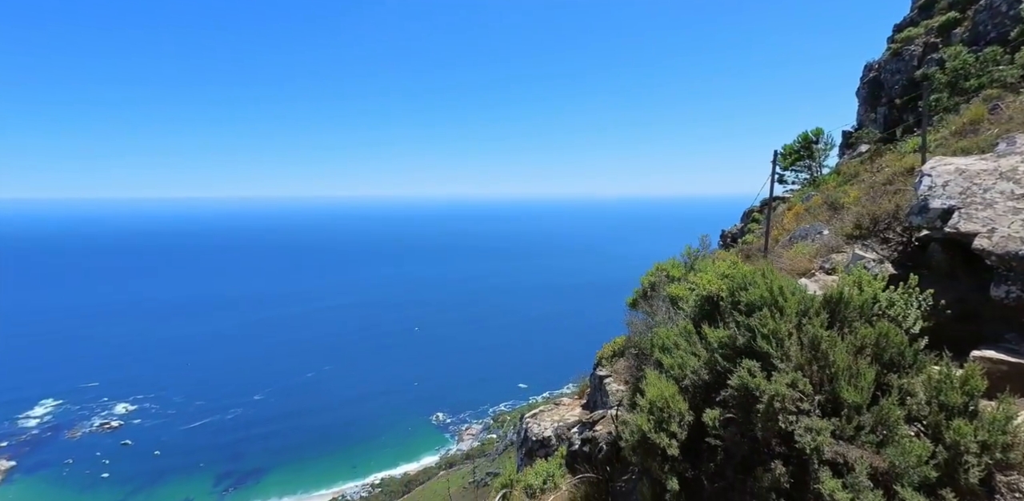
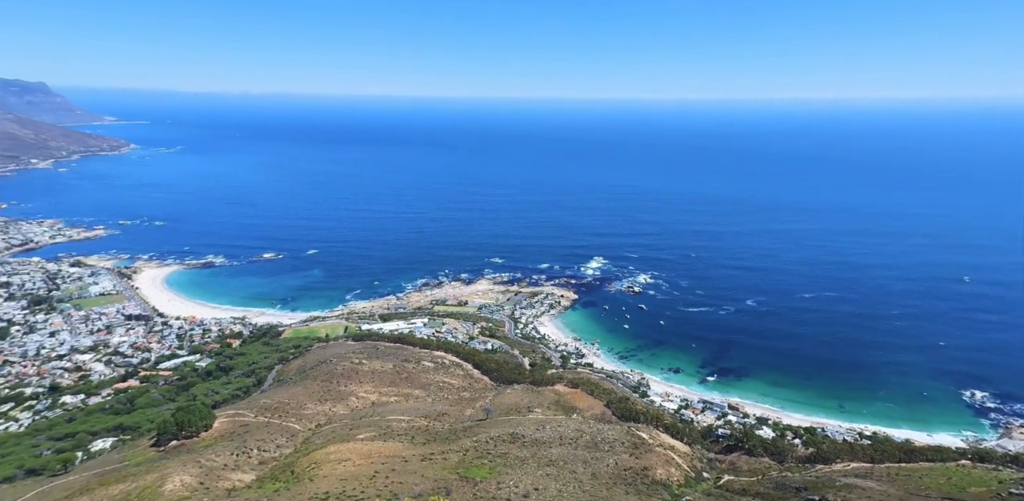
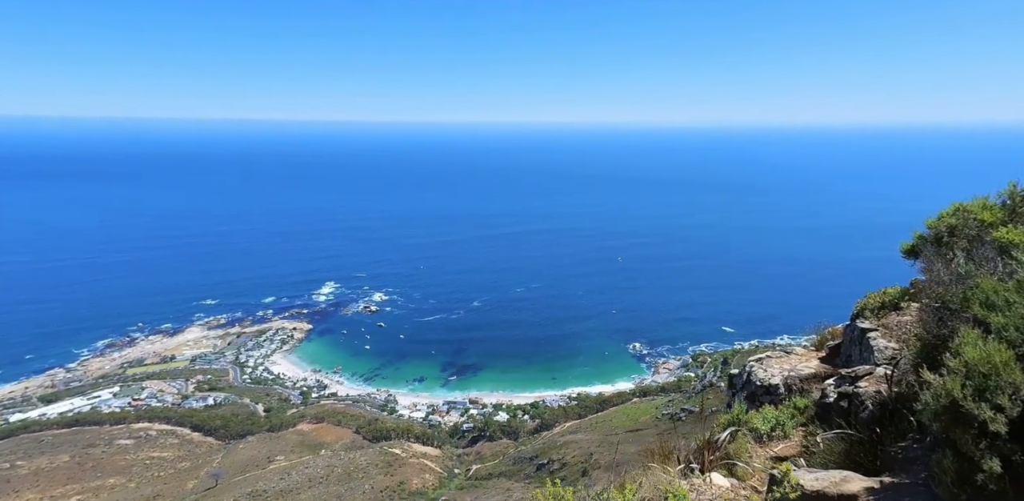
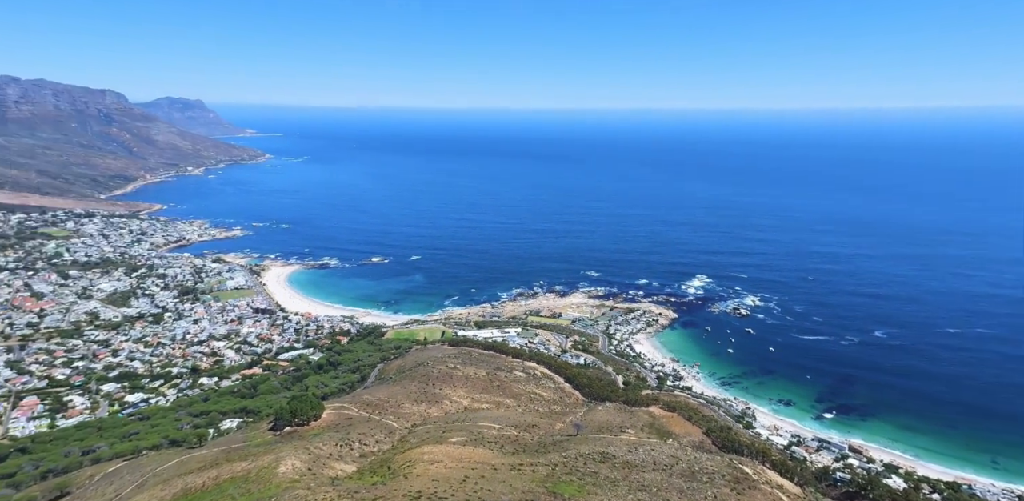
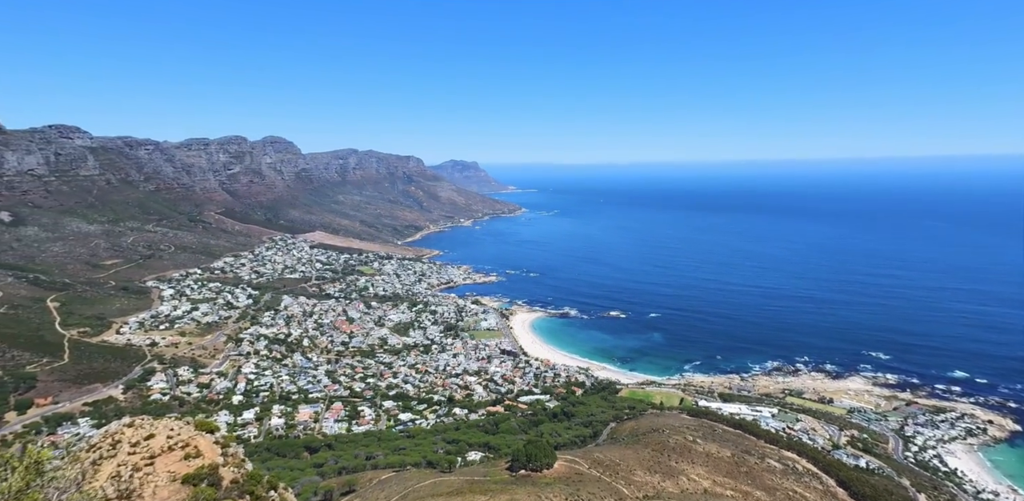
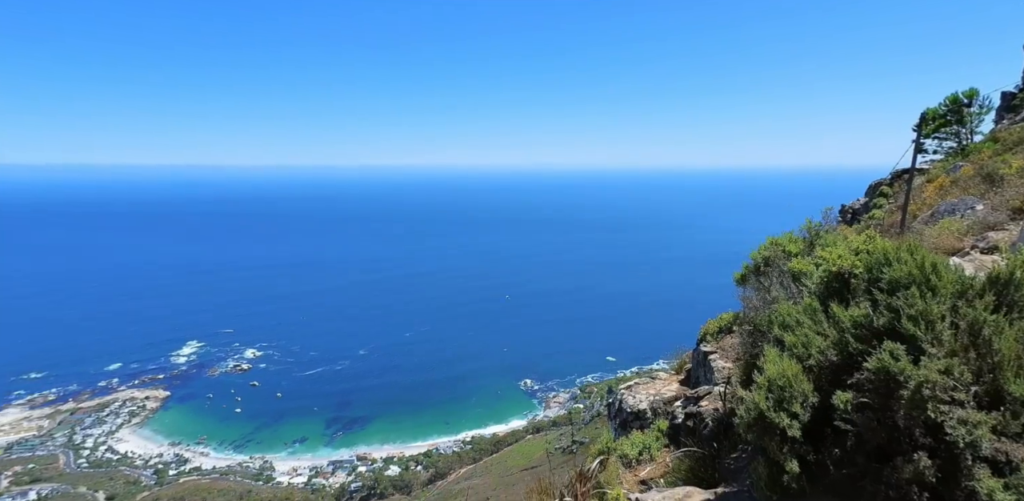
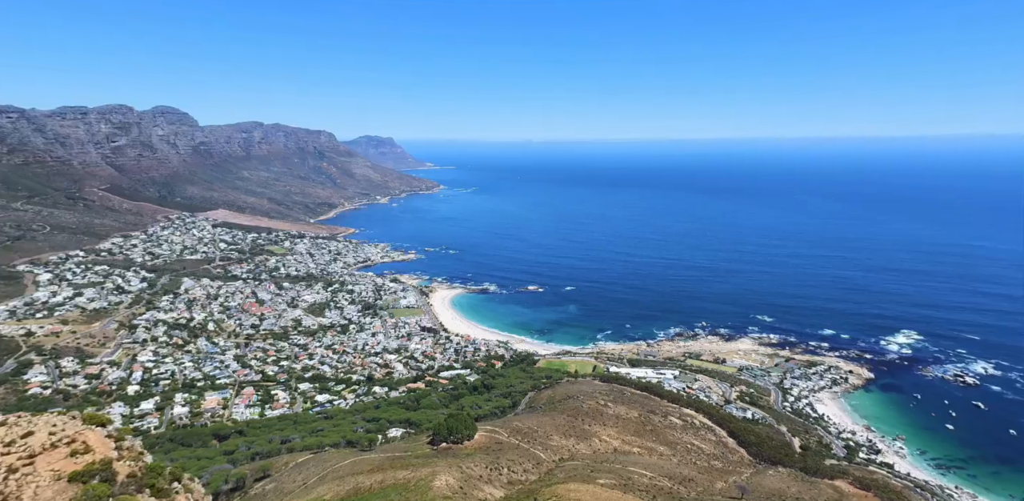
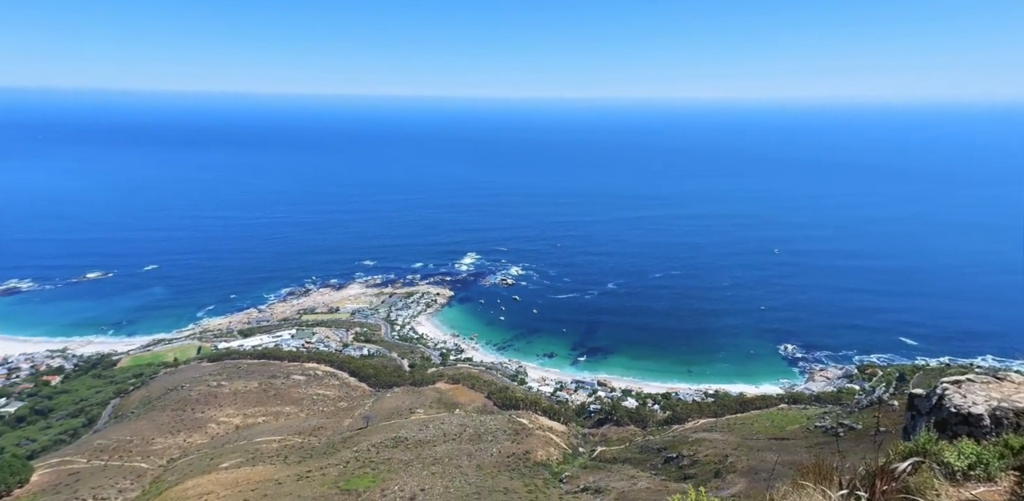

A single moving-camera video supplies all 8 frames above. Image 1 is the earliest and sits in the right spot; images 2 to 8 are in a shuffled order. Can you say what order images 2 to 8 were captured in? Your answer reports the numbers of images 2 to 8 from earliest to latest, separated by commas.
6, 3, 8, 2, 4, 7, 5
